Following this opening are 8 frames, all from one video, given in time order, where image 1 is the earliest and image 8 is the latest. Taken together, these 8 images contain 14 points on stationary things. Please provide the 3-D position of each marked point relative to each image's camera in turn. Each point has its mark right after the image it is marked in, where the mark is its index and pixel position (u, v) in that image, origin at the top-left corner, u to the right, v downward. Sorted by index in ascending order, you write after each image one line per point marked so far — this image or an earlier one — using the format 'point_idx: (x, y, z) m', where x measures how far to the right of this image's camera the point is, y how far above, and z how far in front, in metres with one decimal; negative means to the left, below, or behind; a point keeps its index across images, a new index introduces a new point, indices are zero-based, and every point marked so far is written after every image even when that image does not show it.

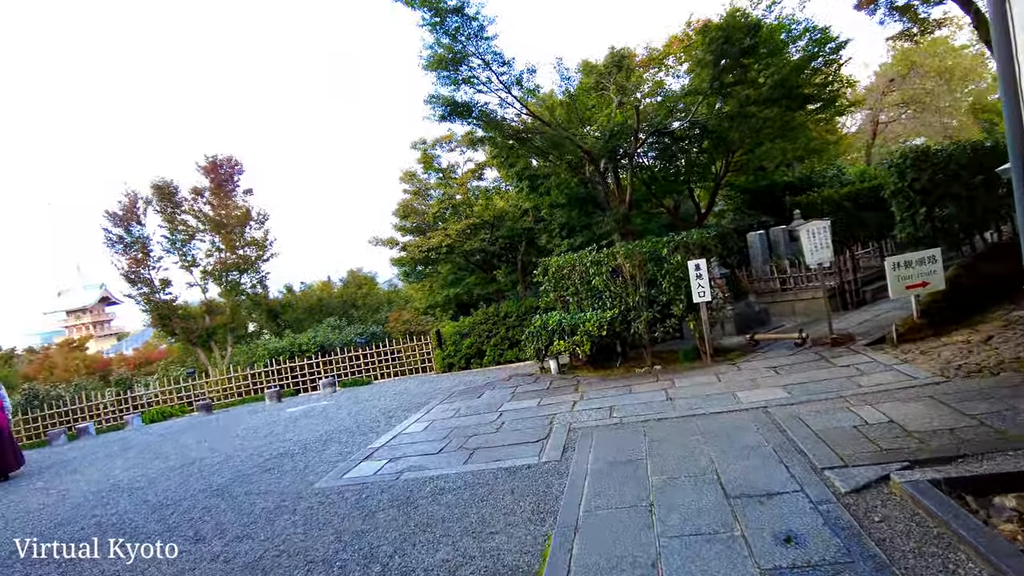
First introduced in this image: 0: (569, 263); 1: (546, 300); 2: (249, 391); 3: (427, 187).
0: (+0.7, +0.3, +7.9) m
1: (+0.5, -0.2, +8.5) m
2: (-5.2, -2.1, +12.9) m
3: (-1.8, +2.2, +13.9) m
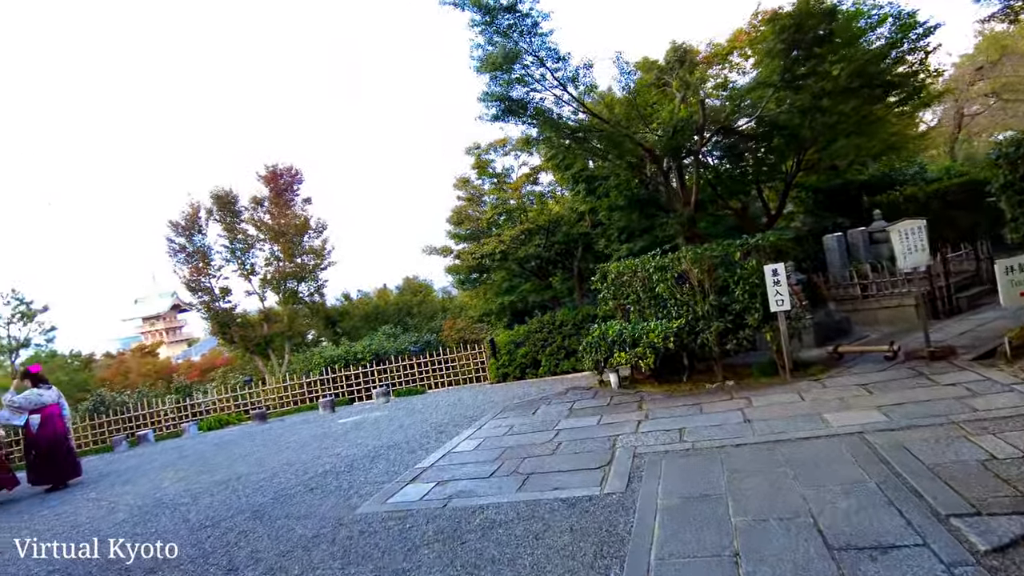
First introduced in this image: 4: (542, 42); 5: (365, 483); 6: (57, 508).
0: (+1.4, +0.2, +7.4) m
1: (+1.2, -0.3, +8.0) m
2: (-4.1, -2.2, +12.8) m
3: (-0.6, +2.0, +13.6) m
4: (+0.4, +3.0, +7.9) m
5: (-1.1, -1.5, +5.0) m
6: (-4.5, -2.2, +6.5) m
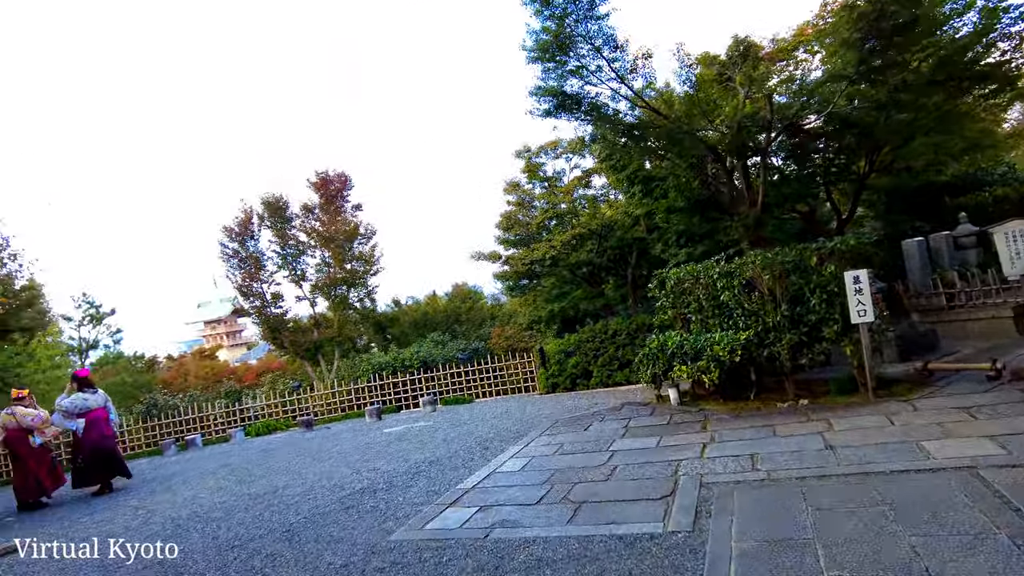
0: (+1.9, +0.1, +6.8) m
1: (+1.7, -0.3, +7.5) m
2: (-3.1, -2.3, +12.7) m
3: (+0.4, +1.9, +13.2) m
4: (+1.0, +2.9, +7.4) m
5: (-0.8, -1.5, +4.6) m
6: (-4.1, -2.2, +6.3) m
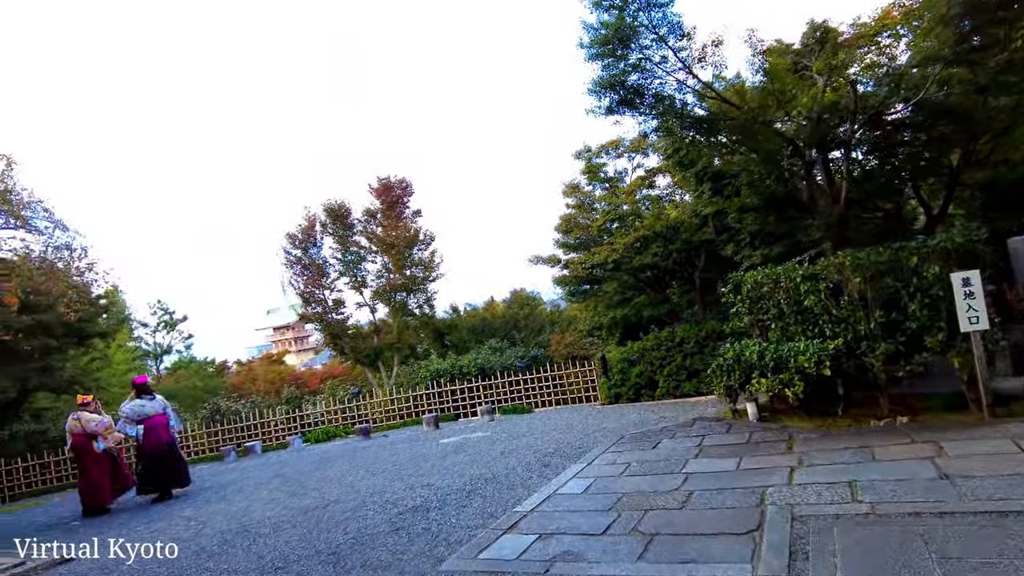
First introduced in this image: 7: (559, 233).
0: (+2.5, +0.1, +6.3) m
1: (+2.4, -0.4, +6.9) m
2: (-2.0, -2.4, +12.5) m
3: (+1.6, +1.8, +12.8) m
4: (+1.6, +2.9, +7.0) m
5: (-0.4, -1.6, +4.3) m
6: (-3.5, -2.3, +6.3) m
7: (+0.9, +1.1, +13.0) m
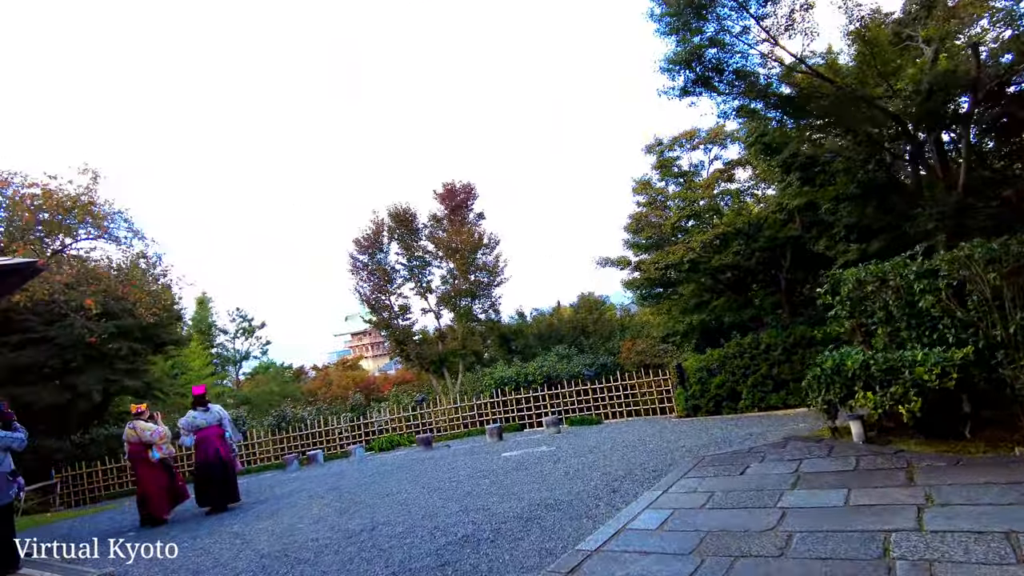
0: (+3.0, +0.1, +5.4) m
1: (+3.0, -0.4, +6.0) m
2: (-0.7, -2.5, +12.0) m
3: (+2.8, +1.7, +11.9) m
4: (+2.2, +2.9, +6.2) m
5: (0.0, -1.6, +3.7) m
6: (-2.9, -2.3, +6.0) m
7: (+2.2, +1.0, +12.2) m
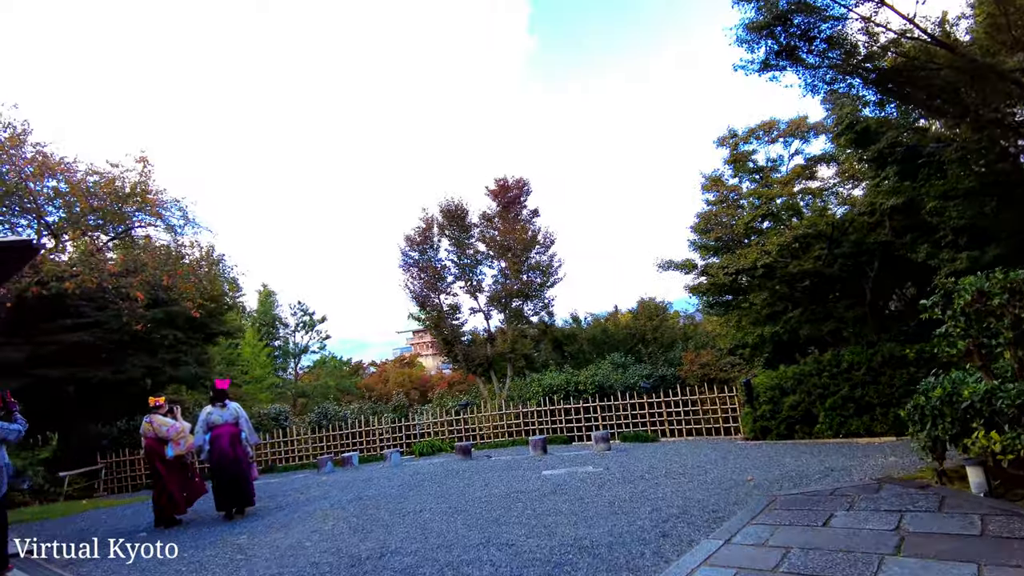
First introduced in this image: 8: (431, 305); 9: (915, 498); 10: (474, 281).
0: (+3.3, 0.0, +4.3) m
1: (+3.3, -0.5, +4.9) m
2: (+0.1, -2.5, +11.3) m
3: (+3.8, +1.6, +10.9) m
4: (+2.7, +2.8, +5.2) m
5: (0.0, -1.6, +2.9) m
6: (-2.6, -2.2, +5.5) m
7: (+3.2, +0.9, +11.2) m
8: (-1.9, -0.4, +14.5) m
9: (+2.6, -1.3, +4.2) m
10: (-0.9, +0.2, +14.7) m
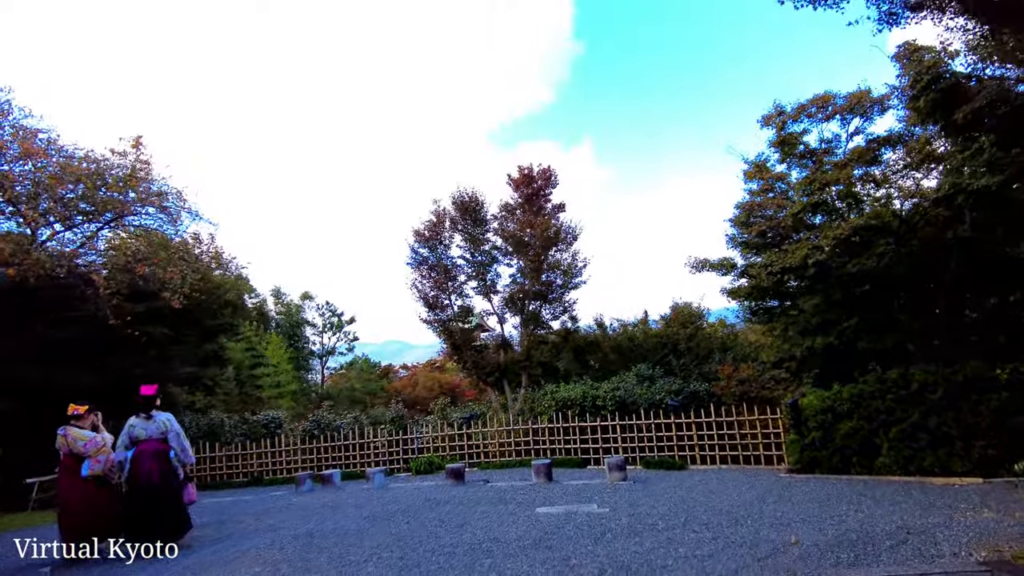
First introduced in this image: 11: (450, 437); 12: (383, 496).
0: (+3.0, 0.0, +2.8) m
1: (+3.0, -0.5, +3.4) m
2: (+0.2, -2.5, +10.0) m
3: (+3.9, +1.5, +9.4) m
4: (+2.5, +2.8, +3.8) m
5: (-0.4, -1.5, +1.6) m
6: (-2.9, -2.1, +4.4) m
7: (+3.3, +0.9, +9.7) m
8: (-1.5, -0.4, +13.3) m
9: (+2.3, -1.3, +2.7) m
10: (-0.5, +0.1, +13.4) m
11: (-1.0, -2.4, +10.3) m
12: (-1.6, -2.5, +7.7) m
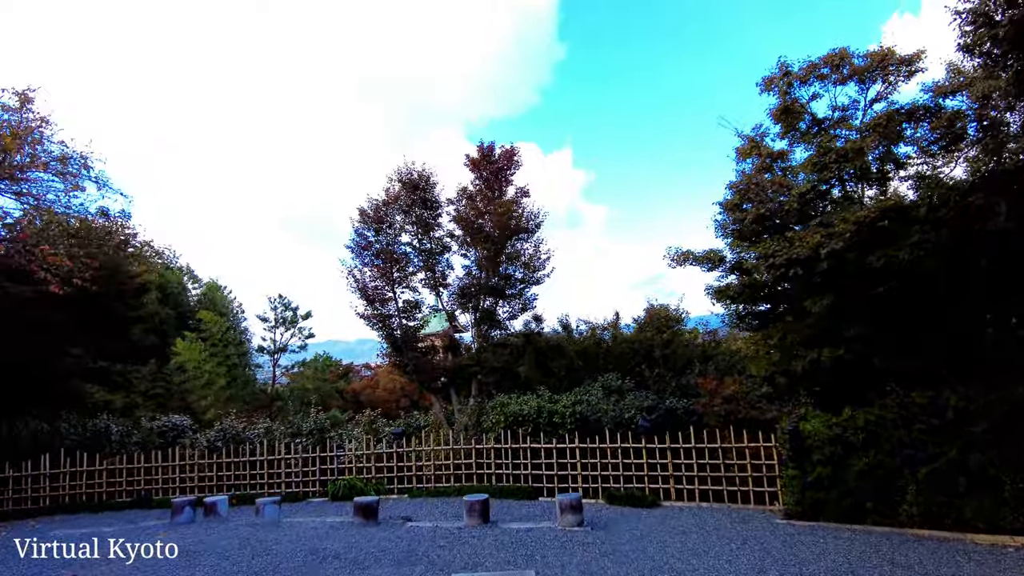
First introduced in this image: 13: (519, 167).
0: (+2.5, +0.1, +1.2) m
1: (+2.6, -0.4, +1.8) m
2: (-0.5, -2.4, +8.3) m
3: (+3.3, +1.5, +7.8) m
4: (+2.1, +2.9, +2.2) m
5: (-0.8, -1.3, -0.1) m
6: (-3.4, -1.9, +2.6) m
7: (+2.7, +0.9, +8.2) m
8: (-2.3, -0.2, +11.5) m
9: (+1.8, -1.2, +1.1) m
10: (-1.3, +0.3, +11.7) m
11: (-1.8, -2.2, +8.6) m
12: (-2.3, -2.3, +5.9) m
13: (+0.1, +2.2, +12.4) m
